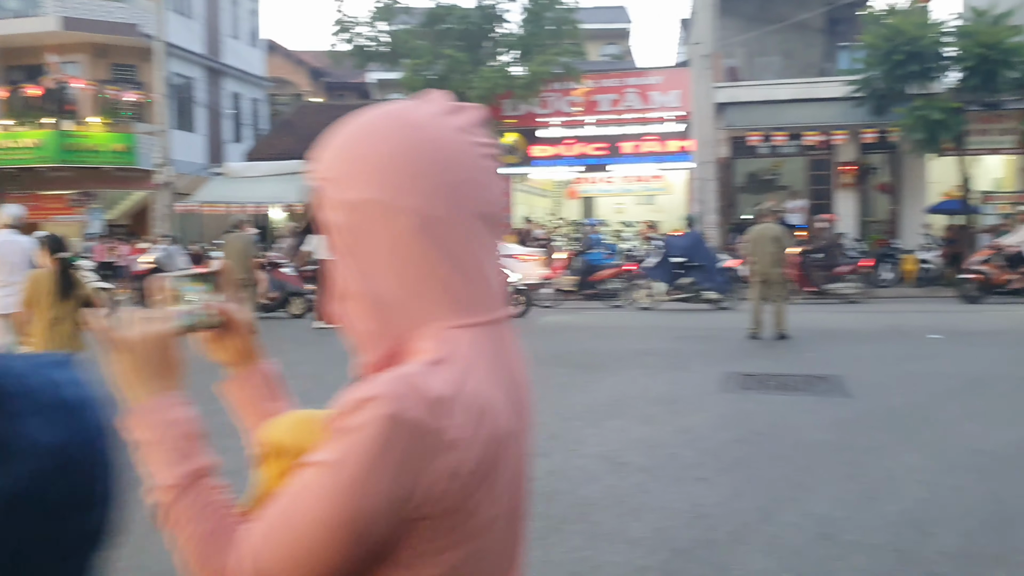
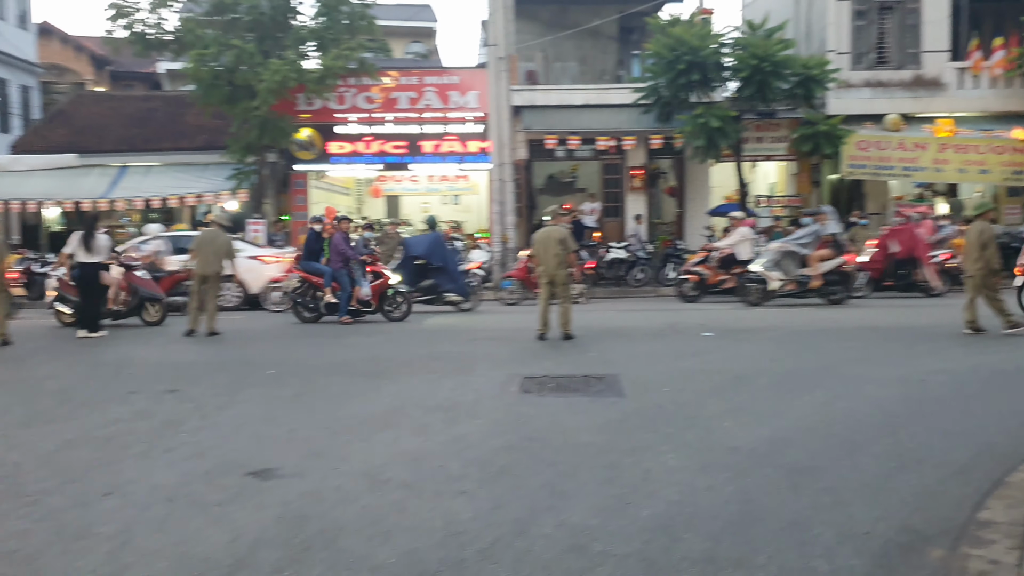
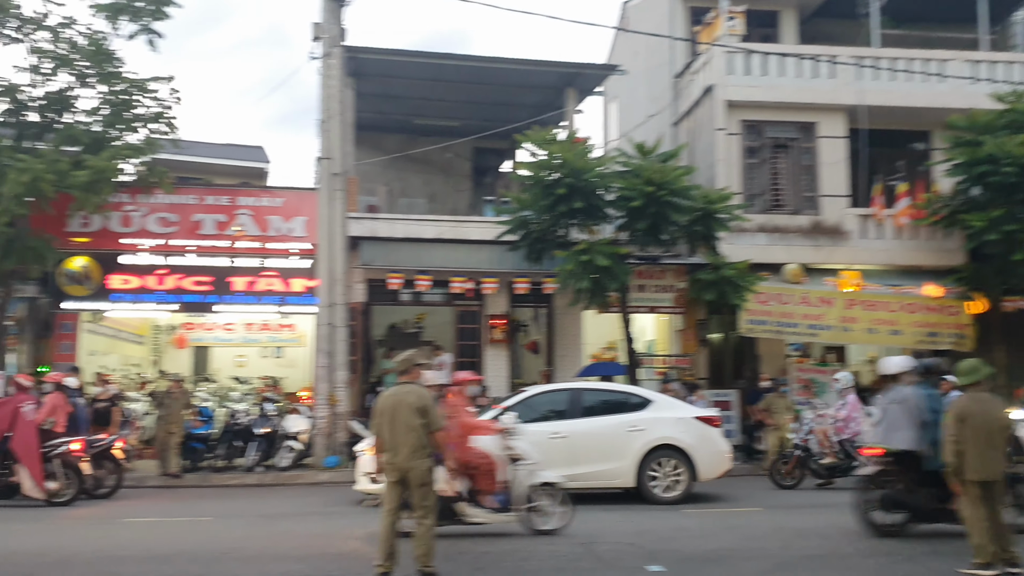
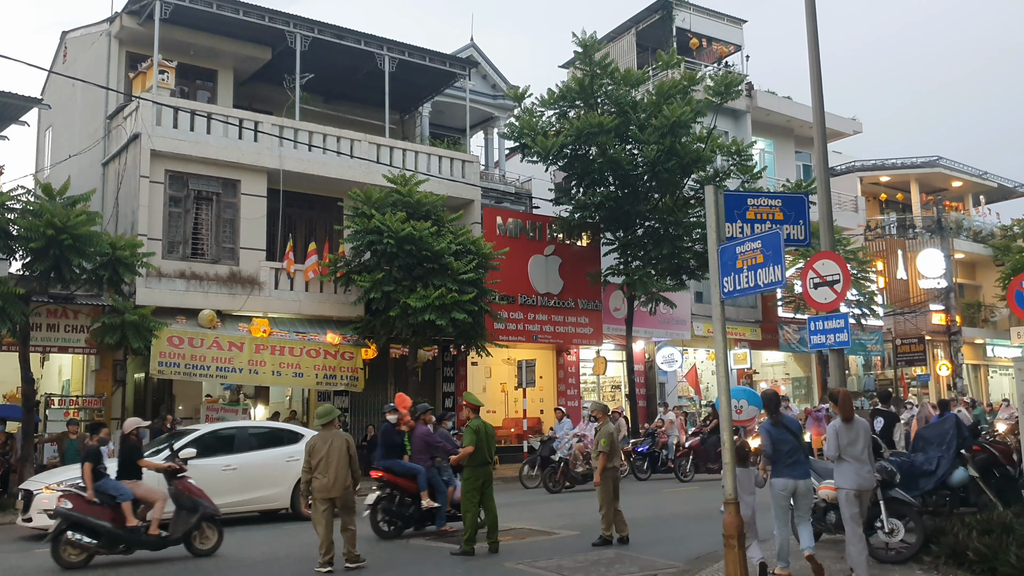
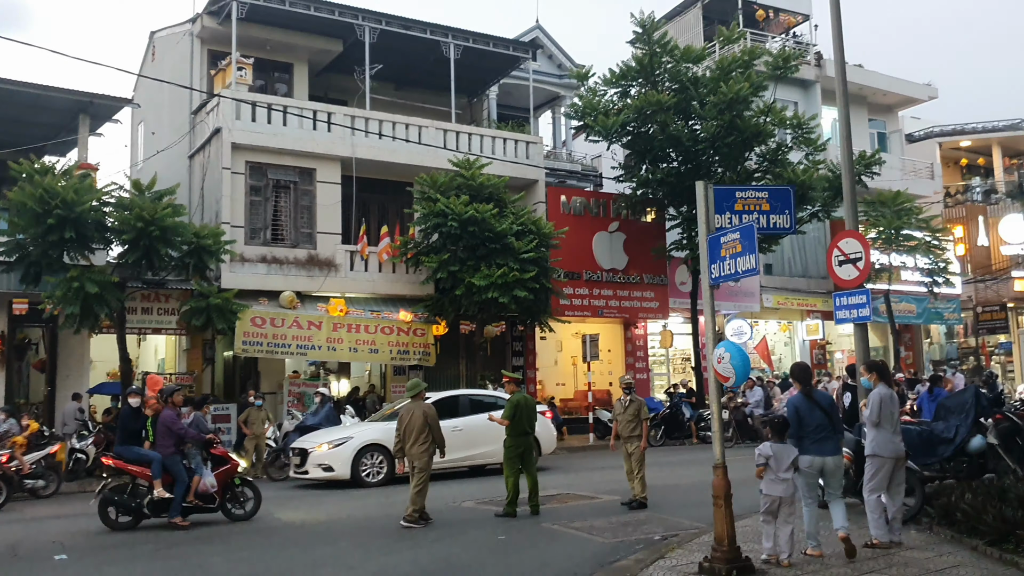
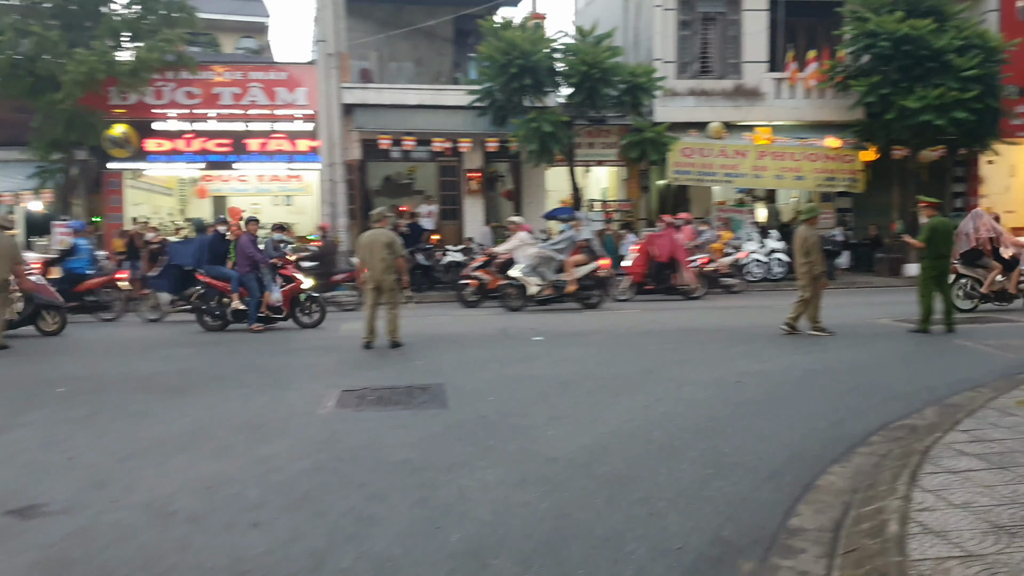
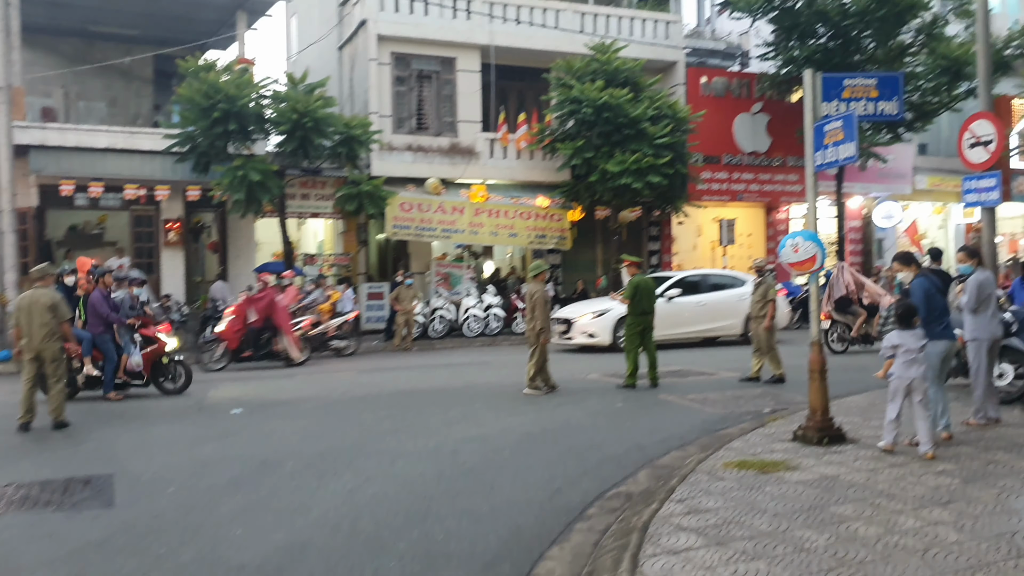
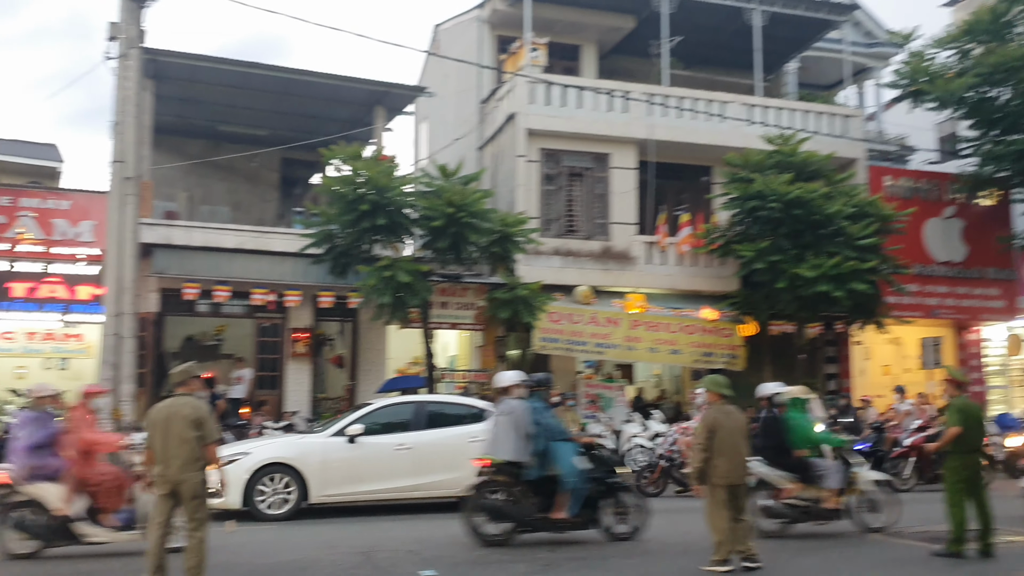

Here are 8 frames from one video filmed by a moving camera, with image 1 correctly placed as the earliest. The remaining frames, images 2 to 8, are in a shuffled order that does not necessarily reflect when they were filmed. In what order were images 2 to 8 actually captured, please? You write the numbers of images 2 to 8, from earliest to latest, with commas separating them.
2, 6, 7, 5, 4, 8, 3
